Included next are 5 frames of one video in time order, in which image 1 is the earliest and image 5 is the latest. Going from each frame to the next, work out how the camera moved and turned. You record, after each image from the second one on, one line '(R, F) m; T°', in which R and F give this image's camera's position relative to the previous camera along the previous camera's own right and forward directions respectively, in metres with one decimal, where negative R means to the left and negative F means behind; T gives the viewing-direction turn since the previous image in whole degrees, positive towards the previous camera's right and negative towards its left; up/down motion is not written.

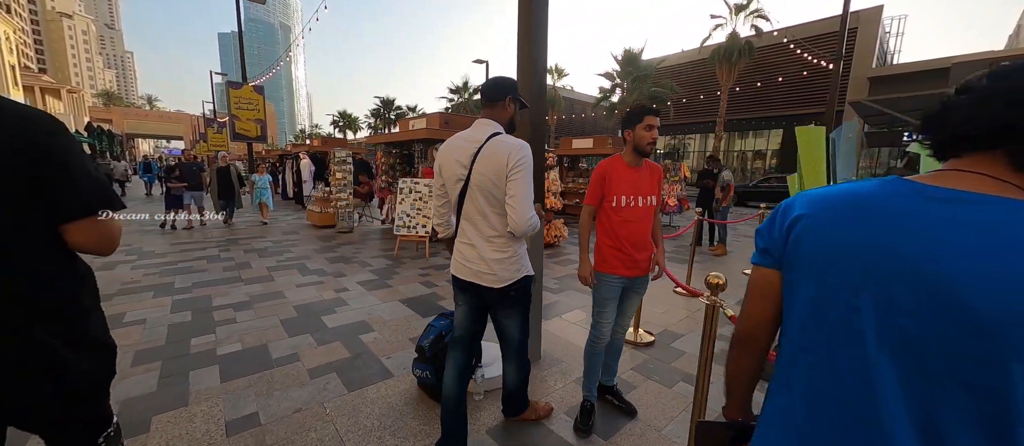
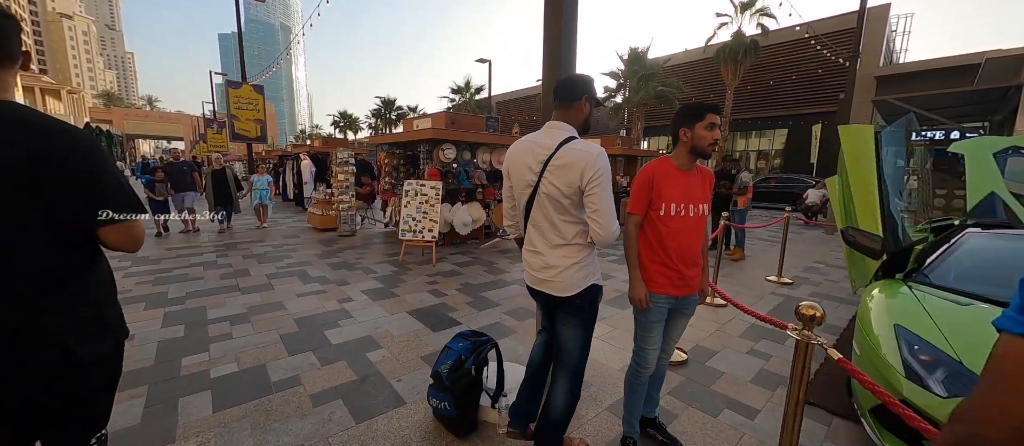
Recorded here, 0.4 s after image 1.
(-0.2, +0.3) m; 0°
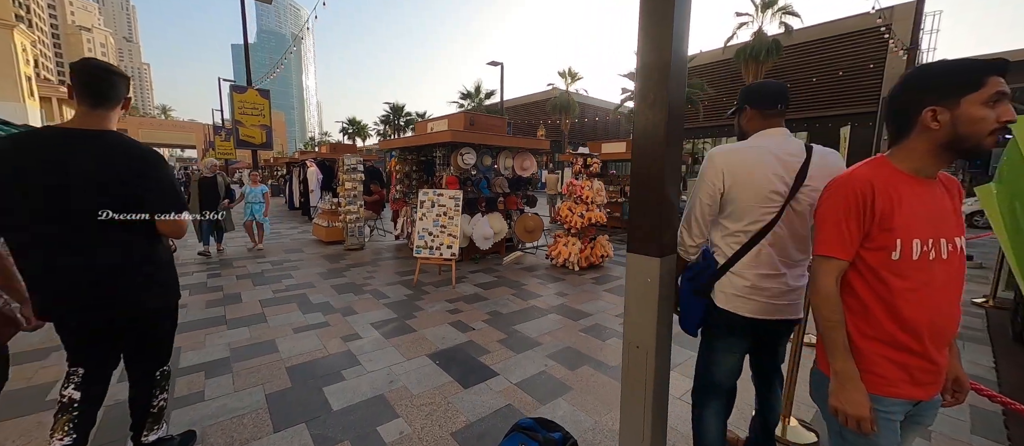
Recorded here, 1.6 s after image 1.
(-0.3, +0.8) m; -1°
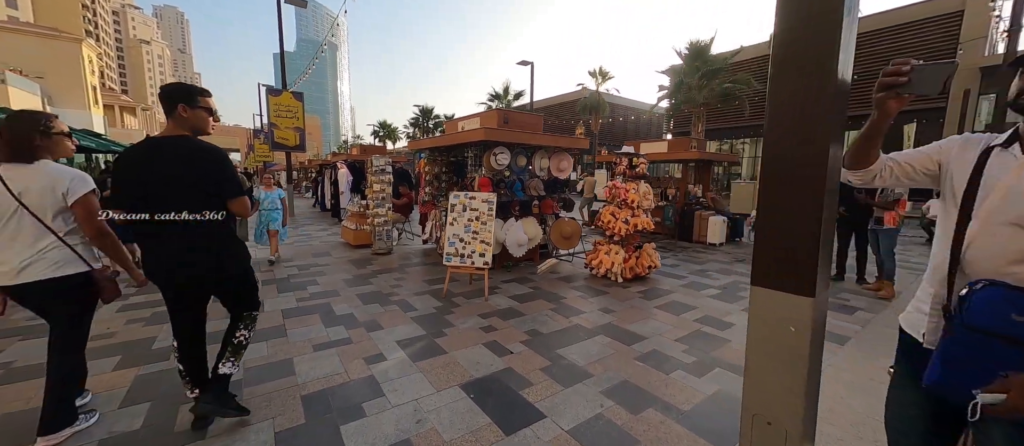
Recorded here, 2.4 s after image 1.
(-0.2, +0.5) m; -4°
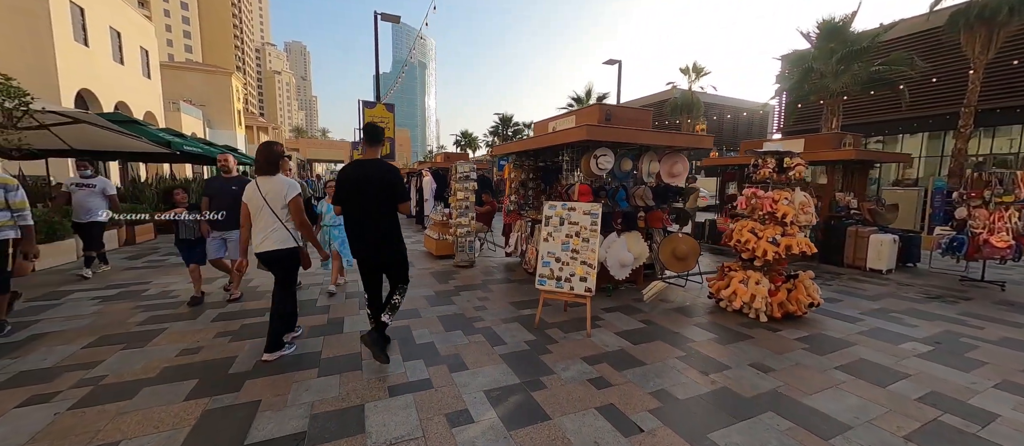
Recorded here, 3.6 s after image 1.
(-0.3, +0.8) m; -12°
